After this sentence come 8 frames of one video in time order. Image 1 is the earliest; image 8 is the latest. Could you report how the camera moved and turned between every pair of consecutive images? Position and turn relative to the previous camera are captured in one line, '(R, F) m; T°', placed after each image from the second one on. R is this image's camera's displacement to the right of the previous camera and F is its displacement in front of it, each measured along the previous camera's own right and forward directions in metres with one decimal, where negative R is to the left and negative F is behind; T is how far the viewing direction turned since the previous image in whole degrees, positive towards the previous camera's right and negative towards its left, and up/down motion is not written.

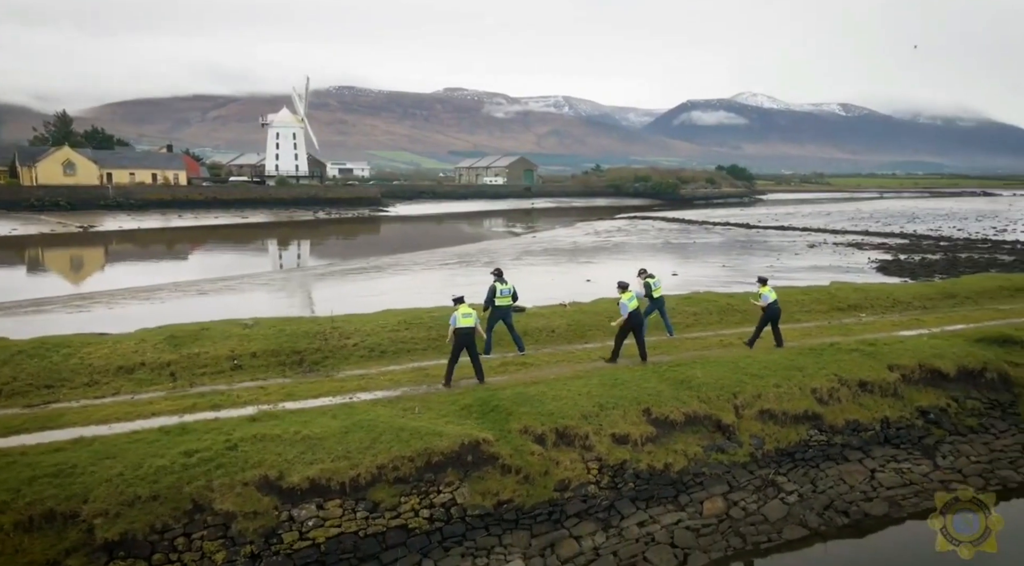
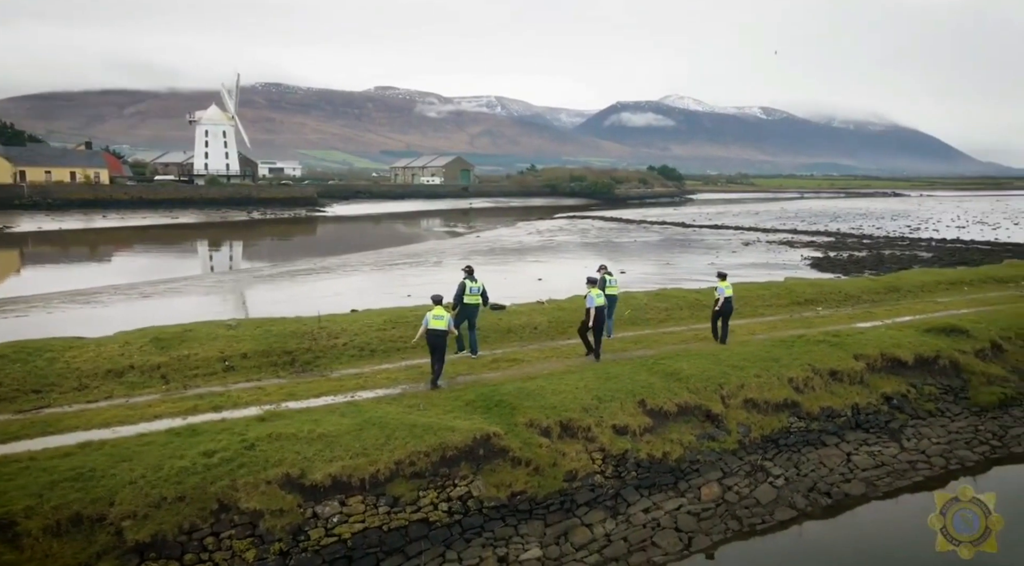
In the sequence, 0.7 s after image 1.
(-1.1, -0.2) m; +5°
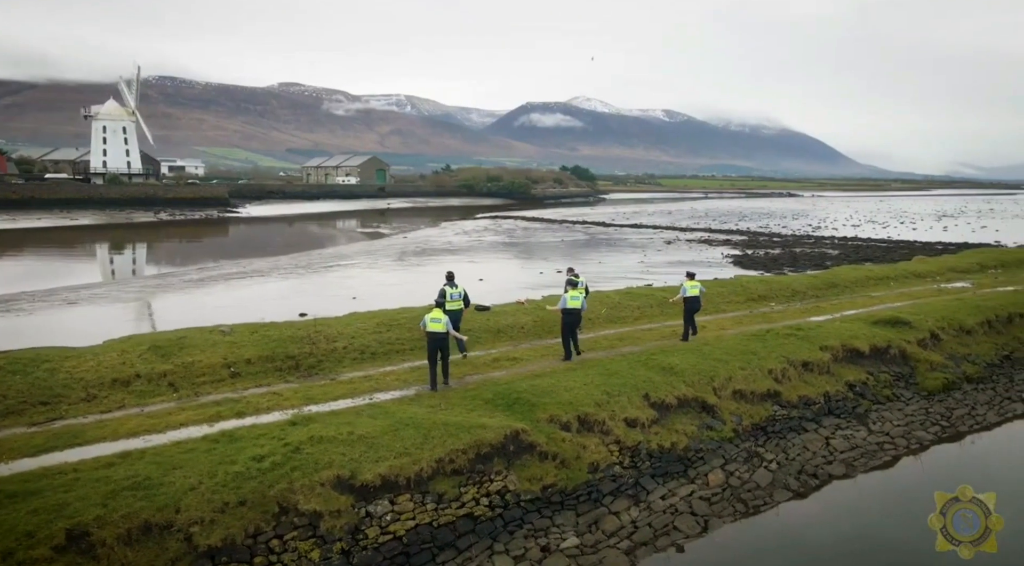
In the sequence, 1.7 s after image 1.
(-1.8, -0.3) m; +6°
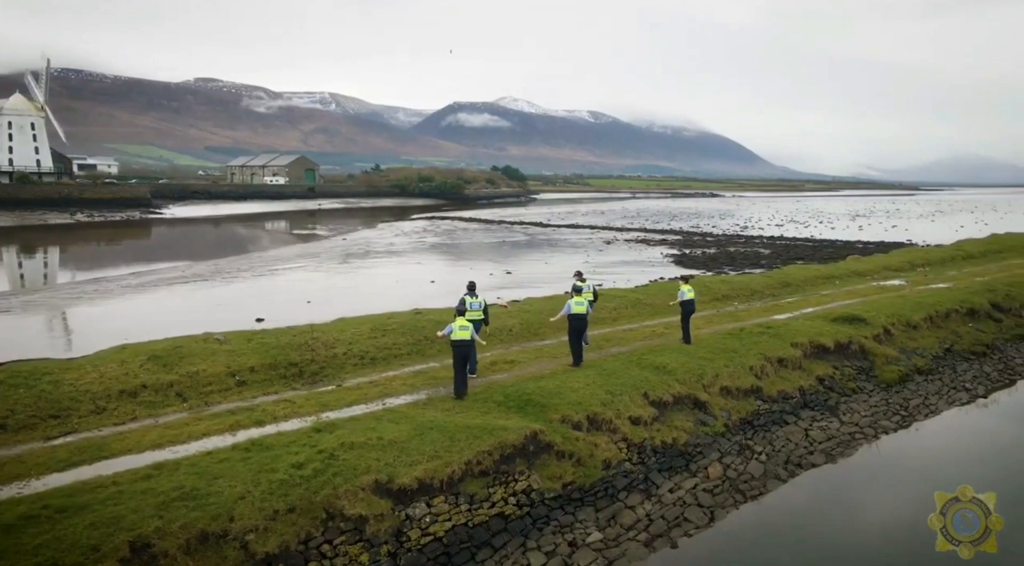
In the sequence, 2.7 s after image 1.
(-1.4, -0.3) m; +5°
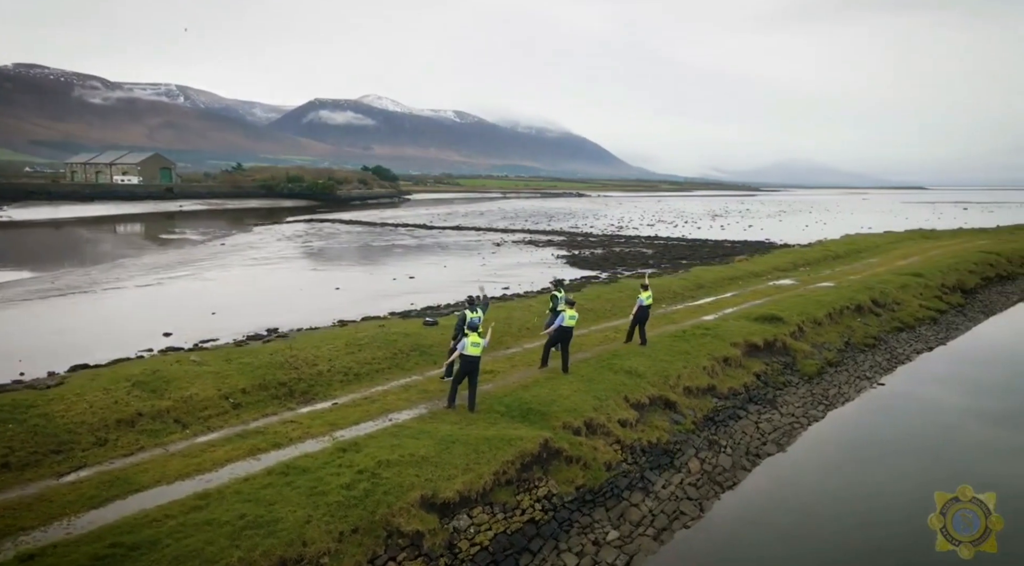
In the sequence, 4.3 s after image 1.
(-2.3, -0.4) m; +9°
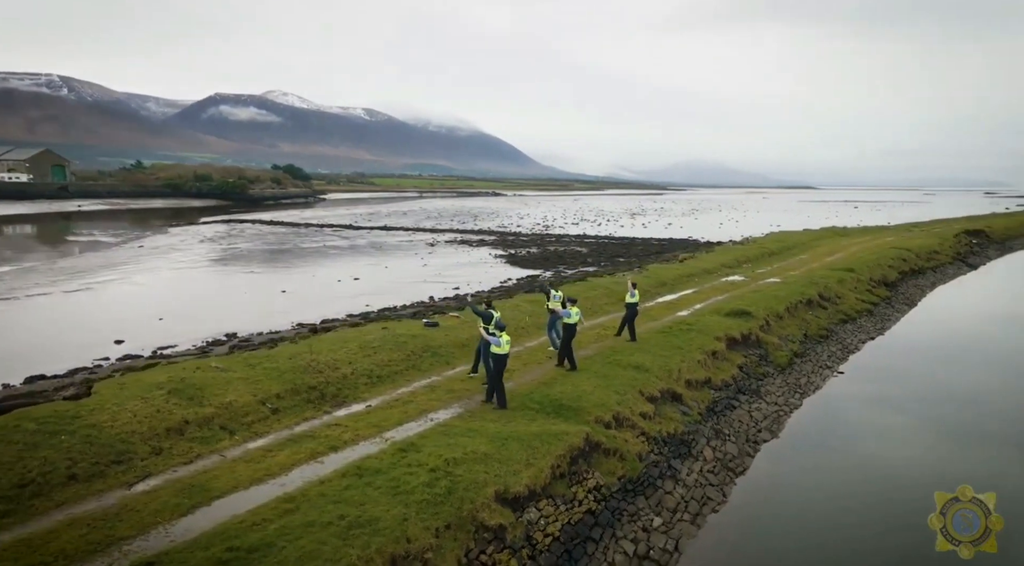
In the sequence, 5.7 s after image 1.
(-2.2, -0.4) m; +5°
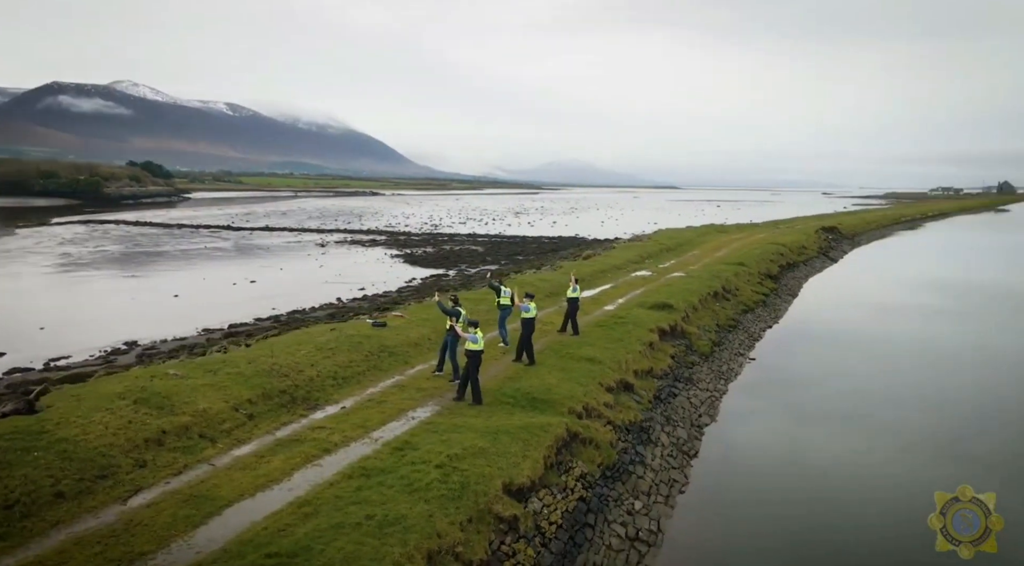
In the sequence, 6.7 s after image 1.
(-1.8, -0.2) m; +9°
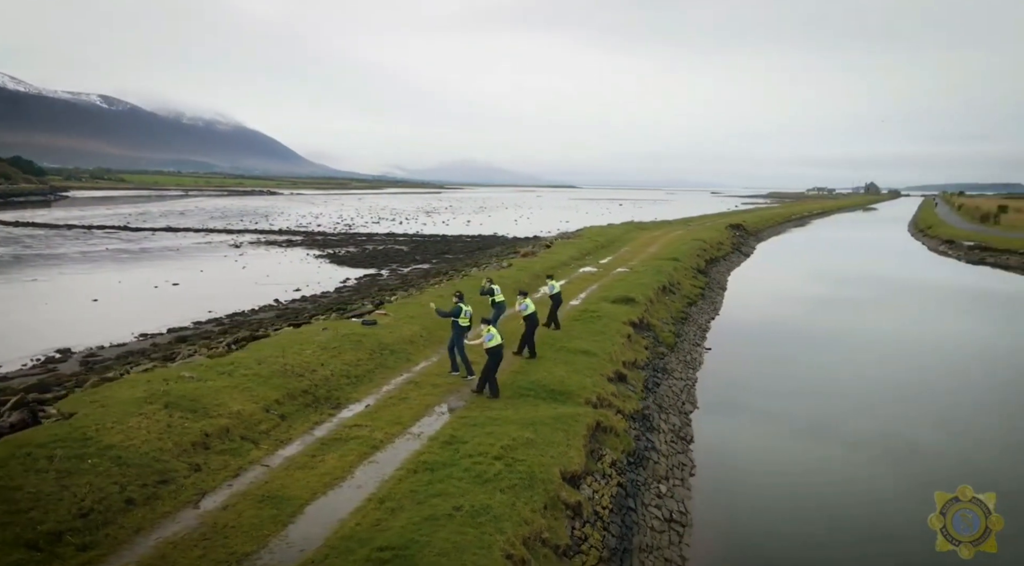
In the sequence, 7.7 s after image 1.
(-2.2, -0.2) m; +6°
